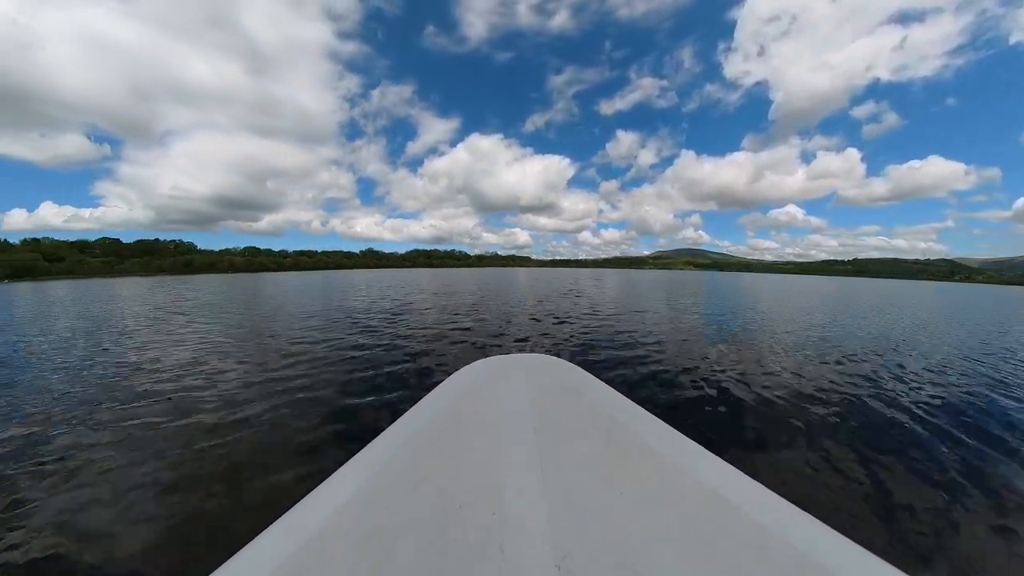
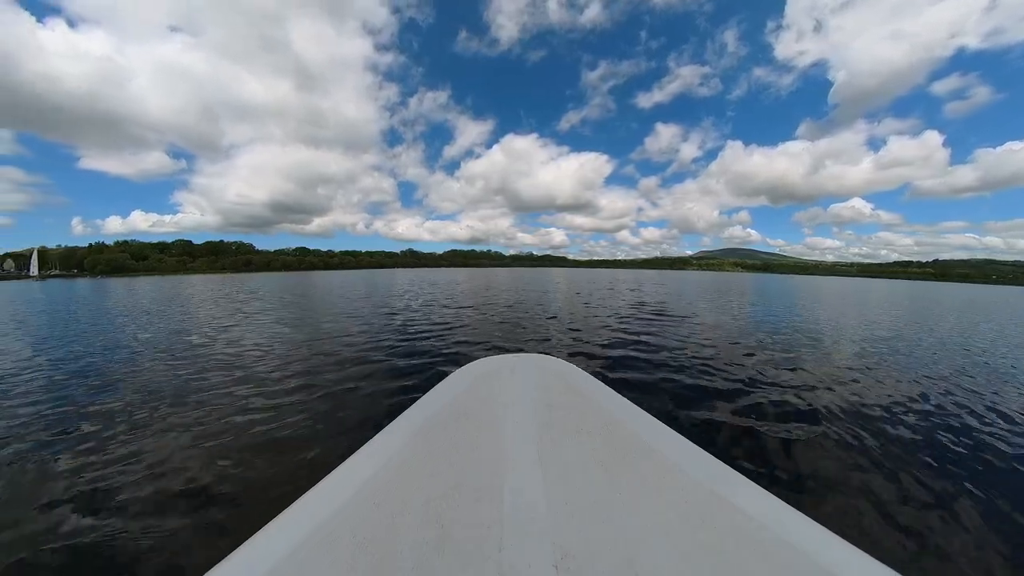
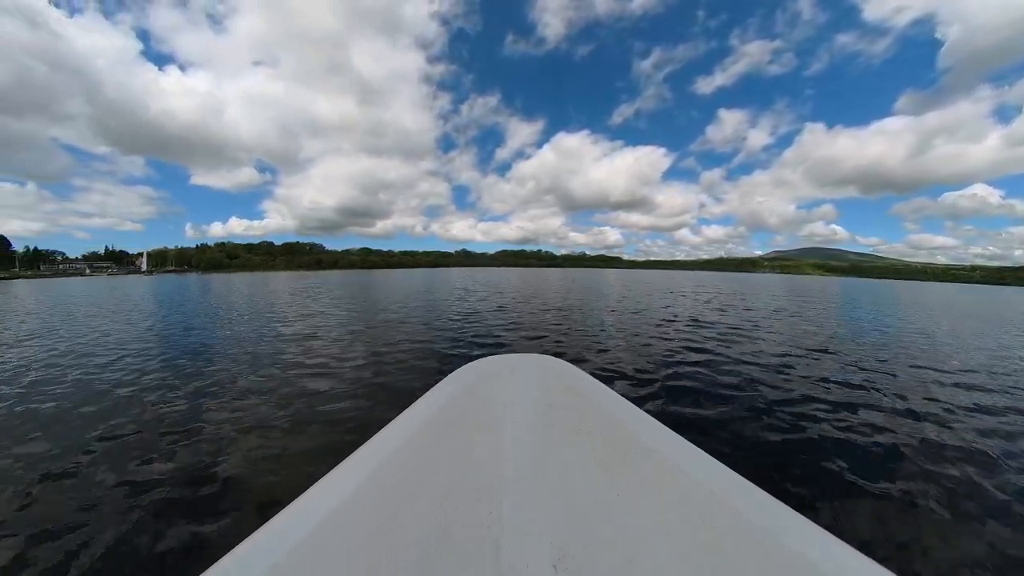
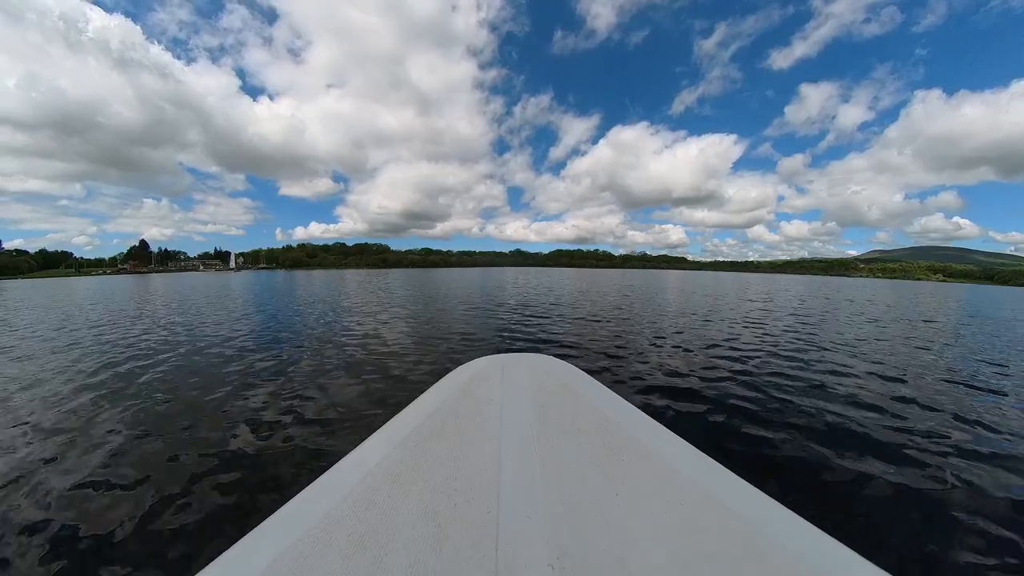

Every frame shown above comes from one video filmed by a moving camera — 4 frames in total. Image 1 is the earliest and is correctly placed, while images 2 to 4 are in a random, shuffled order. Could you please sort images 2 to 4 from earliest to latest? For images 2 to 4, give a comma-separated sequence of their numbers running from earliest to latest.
2, 3, 4
